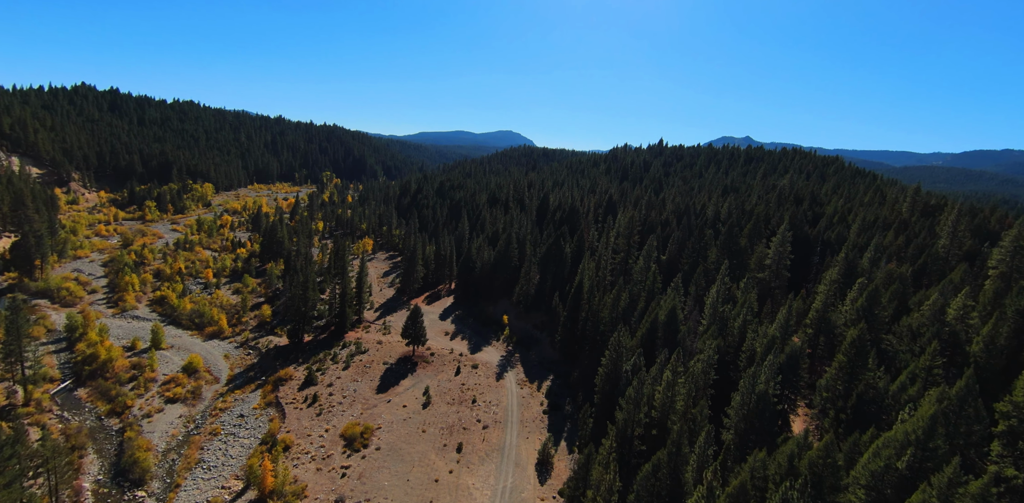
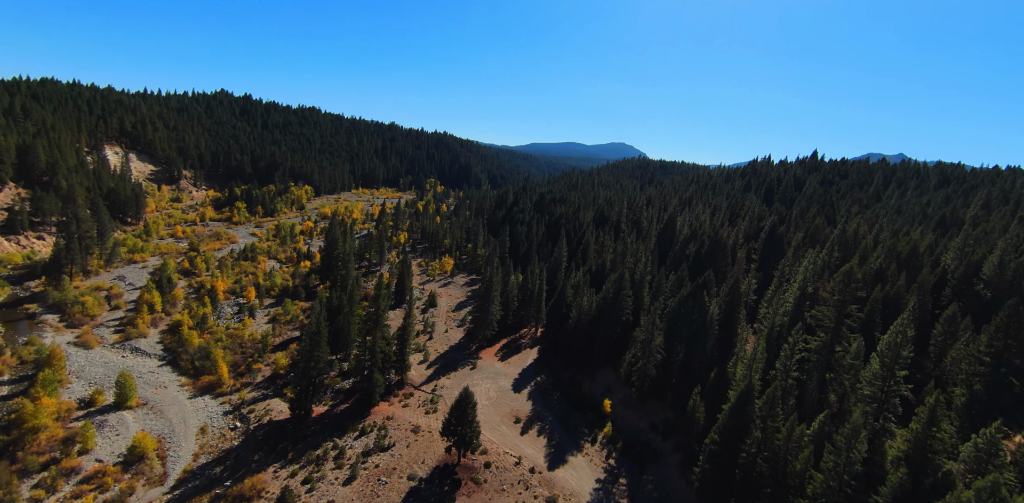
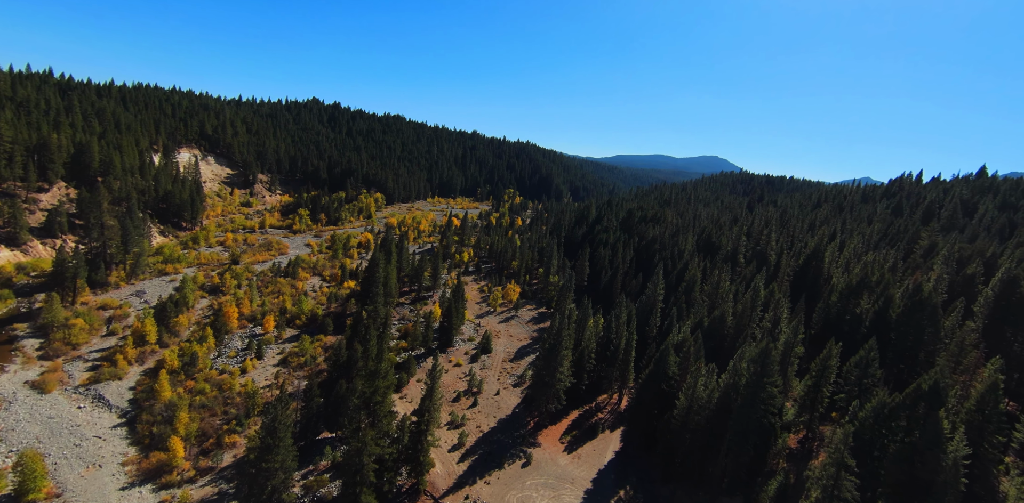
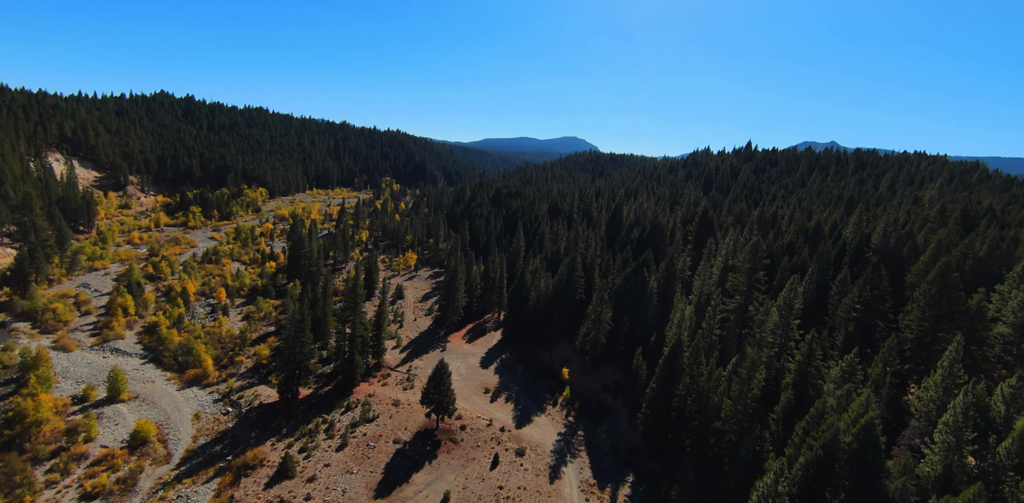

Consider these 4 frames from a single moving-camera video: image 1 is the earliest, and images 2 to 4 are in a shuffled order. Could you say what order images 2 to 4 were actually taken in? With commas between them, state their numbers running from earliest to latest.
4, 2, 3
